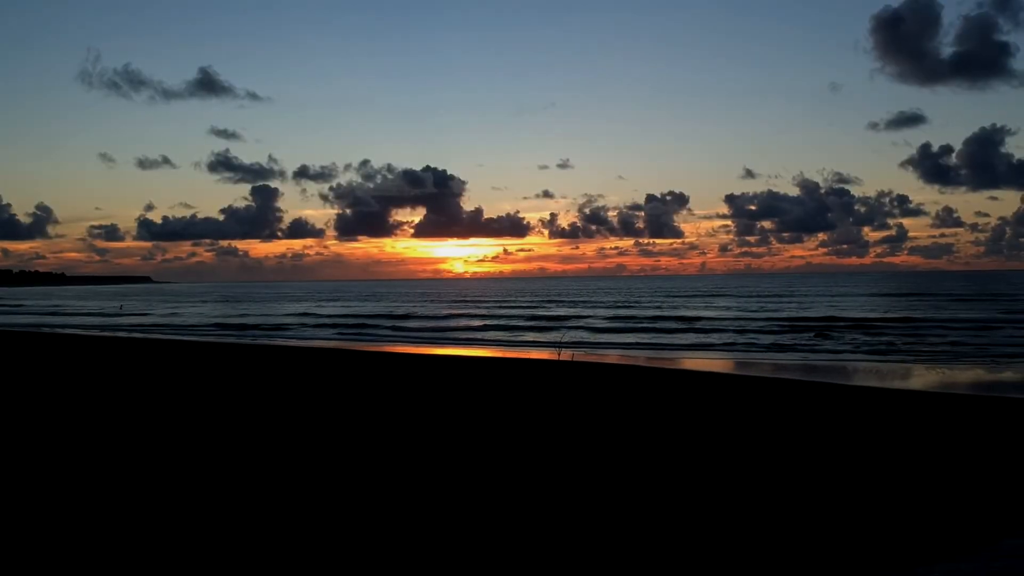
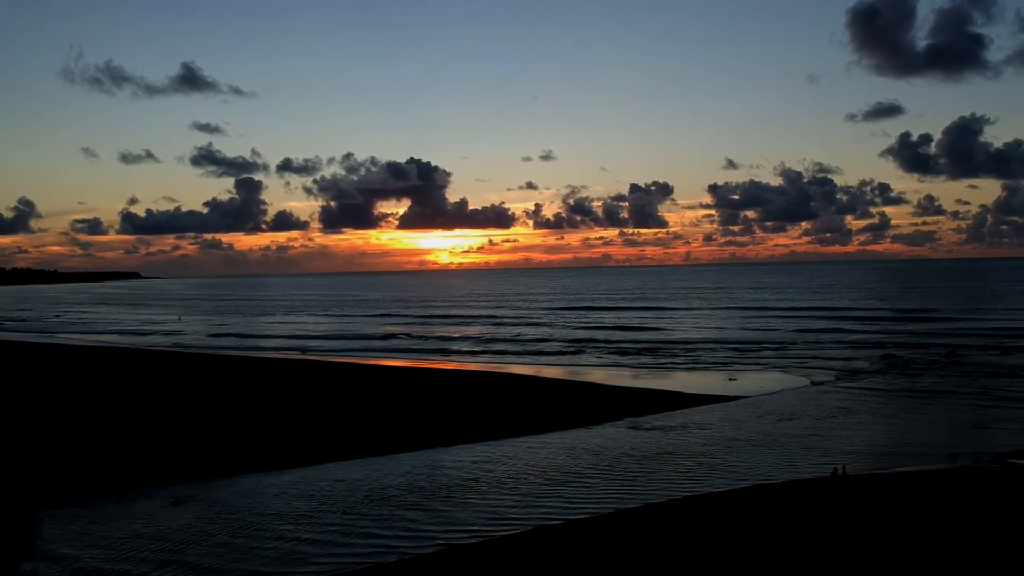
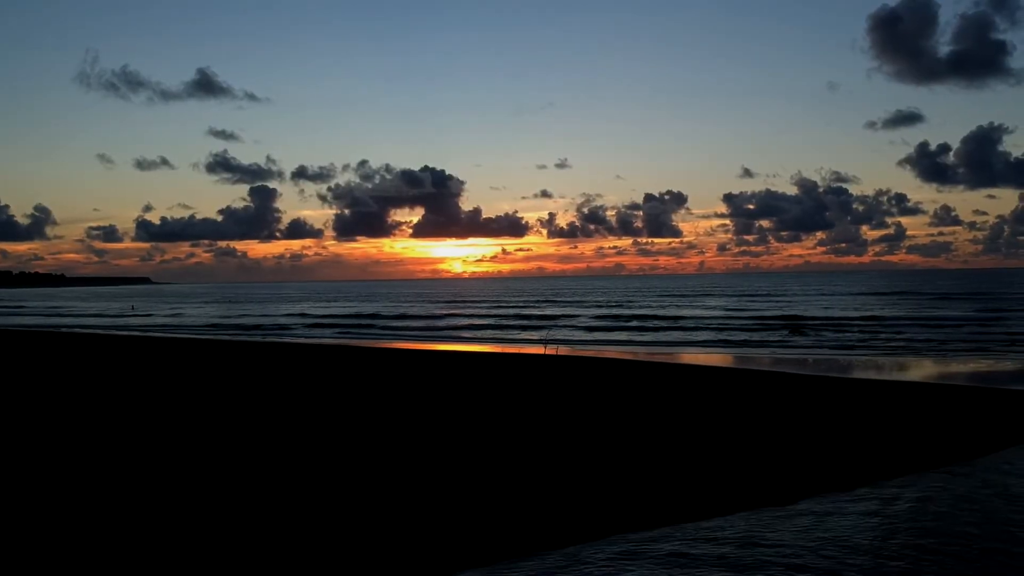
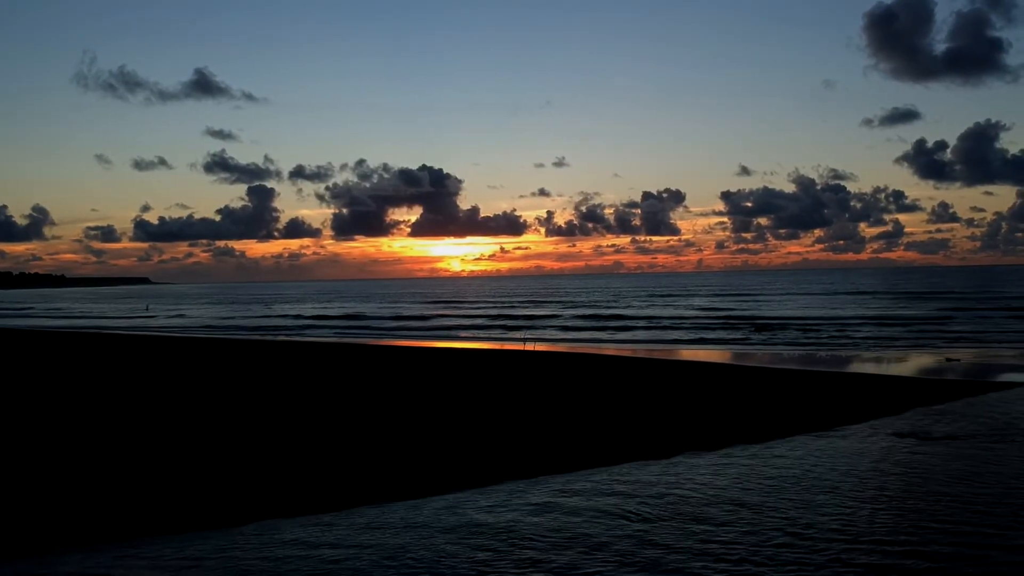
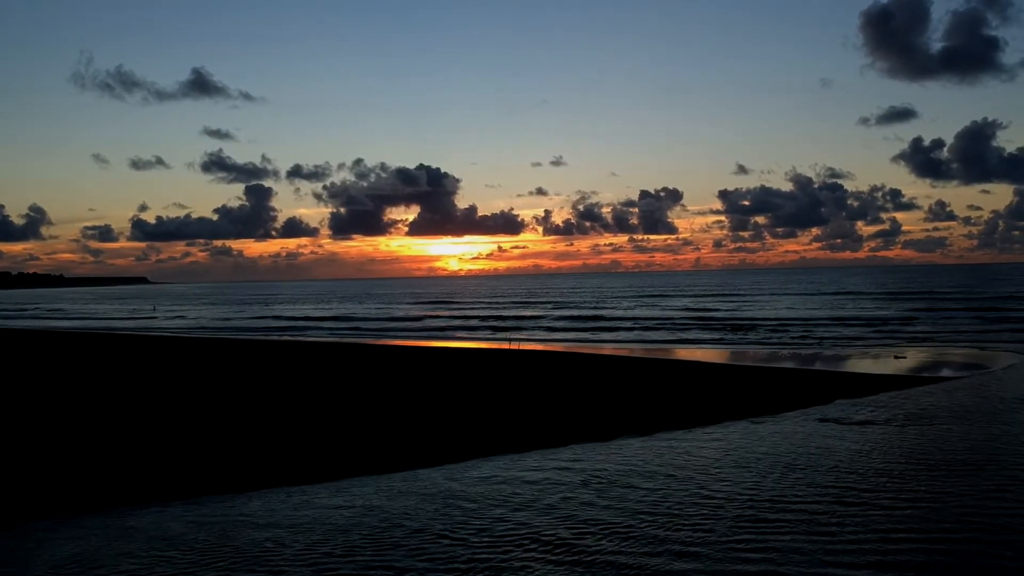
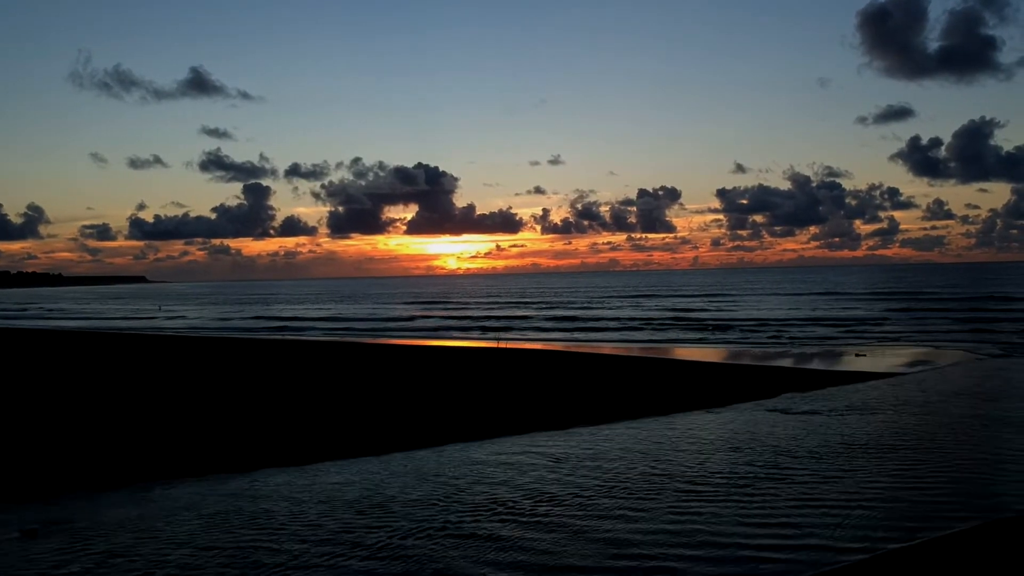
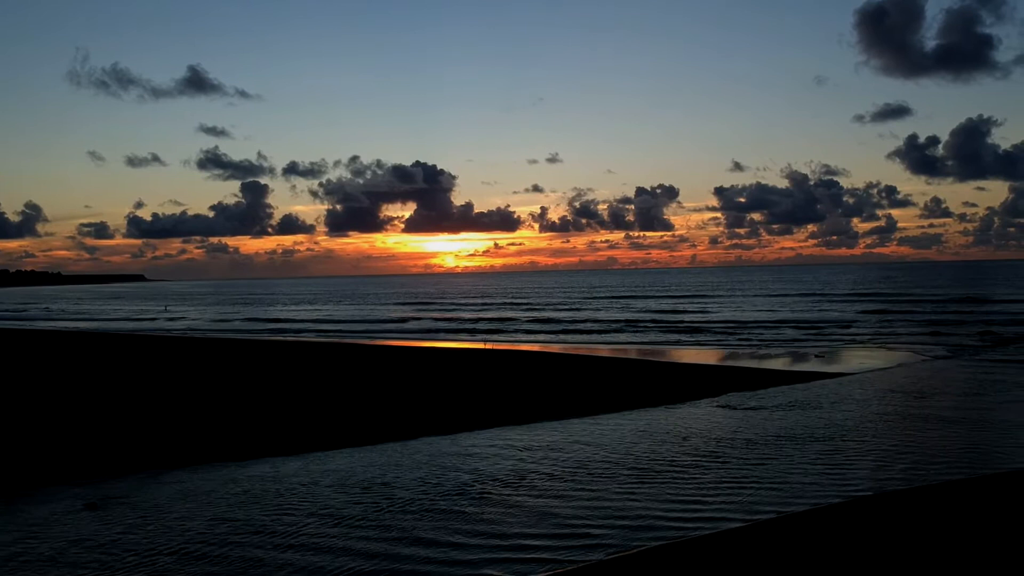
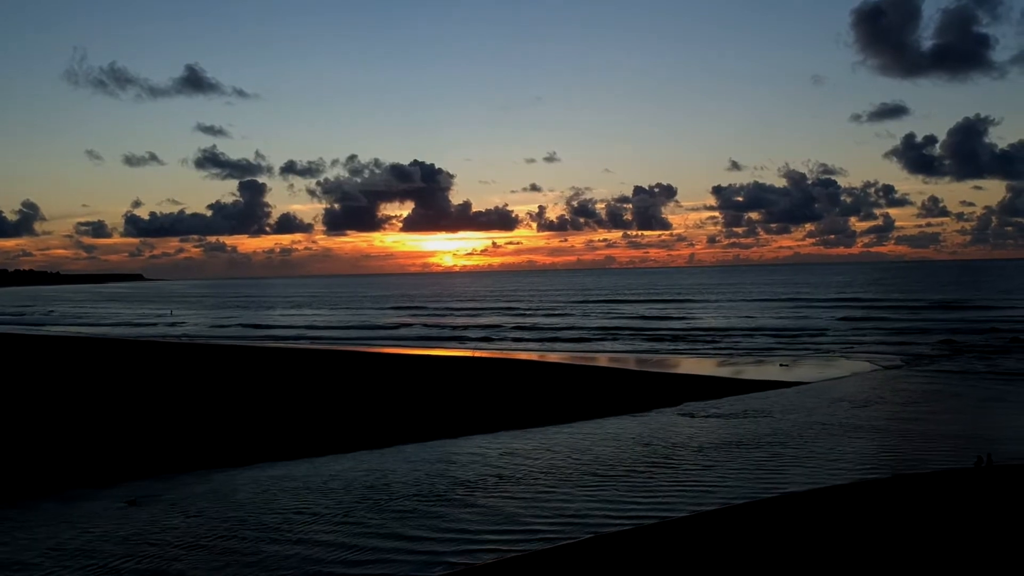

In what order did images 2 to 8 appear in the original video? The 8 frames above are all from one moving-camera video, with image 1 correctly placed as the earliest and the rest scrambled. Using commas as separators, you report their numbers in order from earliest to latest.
3, 4, 5, 6, 7, 8, 2
